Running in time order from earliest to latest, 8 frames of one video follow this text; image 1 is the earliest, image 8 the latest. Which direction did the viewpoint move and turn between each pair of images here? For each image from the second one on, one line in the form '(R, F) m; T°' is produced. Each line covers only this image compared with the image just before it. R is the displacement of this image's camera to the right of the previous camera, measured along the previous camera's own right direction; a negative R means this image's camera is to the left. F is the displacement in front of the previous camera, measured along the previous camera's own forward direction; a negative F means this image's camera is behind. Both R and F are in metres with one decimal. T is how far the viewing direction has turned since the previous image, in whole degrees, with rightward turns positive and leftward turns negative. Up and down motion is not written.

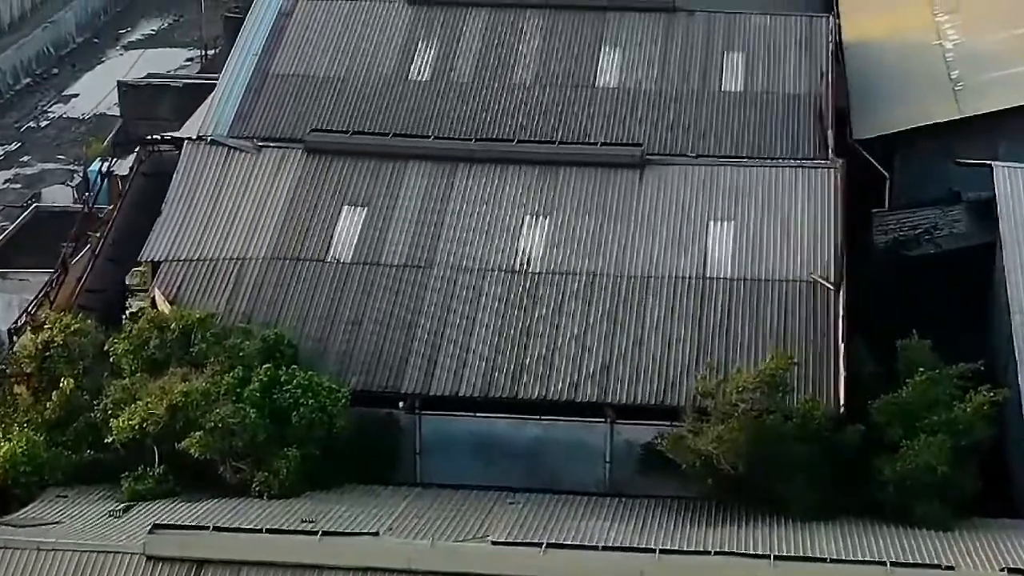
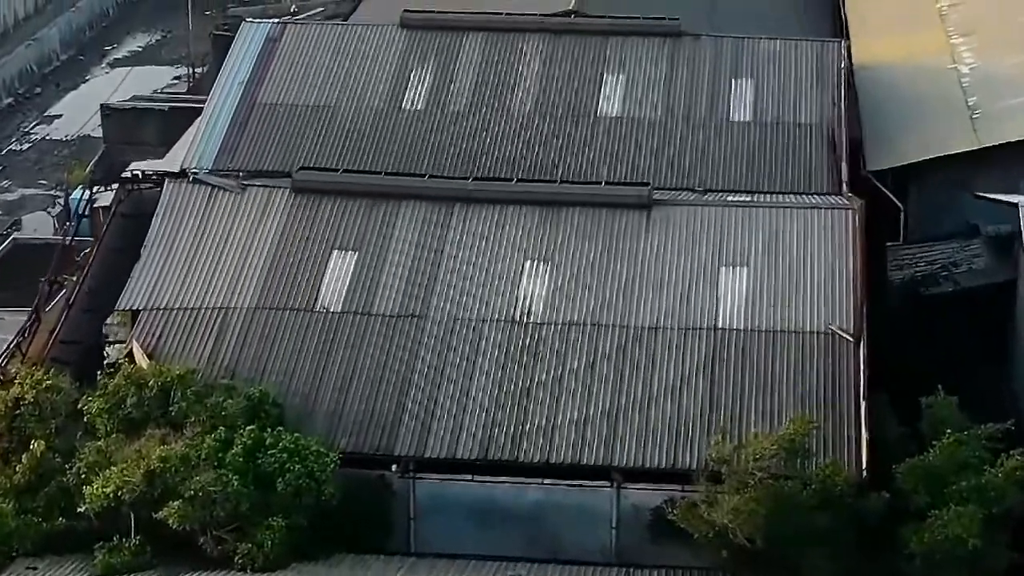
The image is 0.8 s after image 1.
(0.0, +1.2) m; 0°
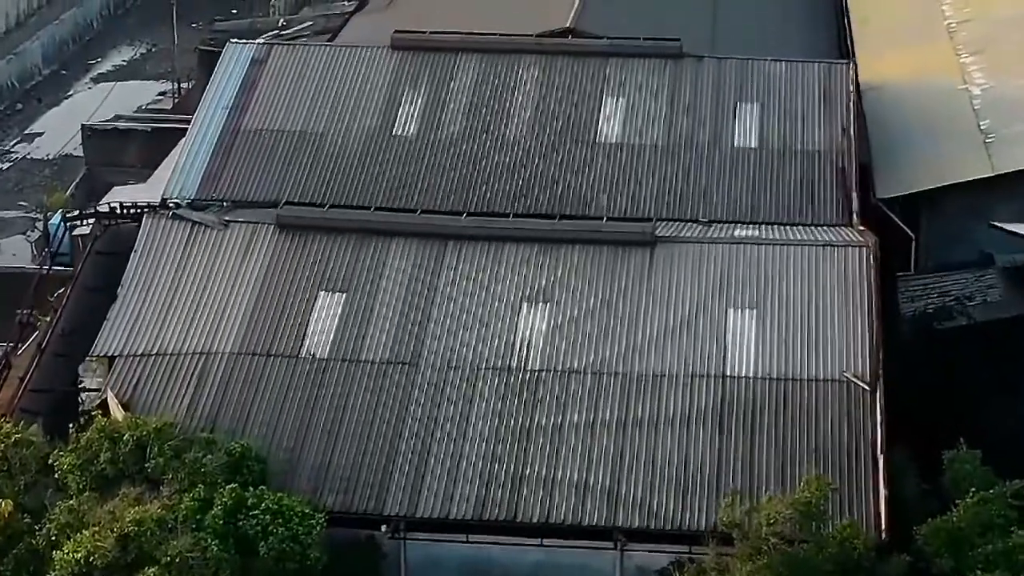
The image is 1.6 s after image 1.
(0.0, +1.0) m; 0°
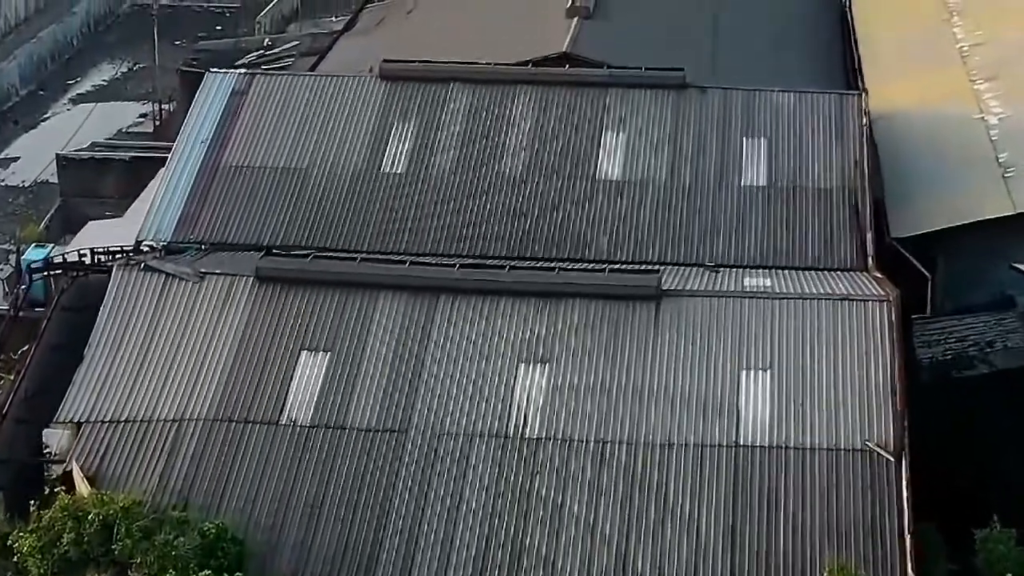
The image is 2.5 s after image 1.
(0.0, +1.3) m; 0°
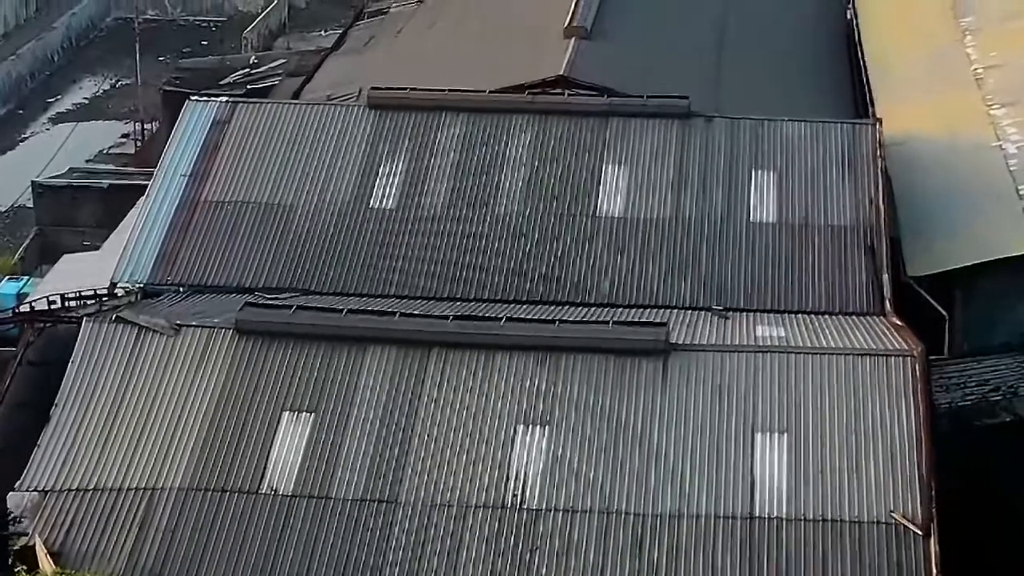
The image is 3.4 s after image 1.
(0.0, +1.2) m; 0°
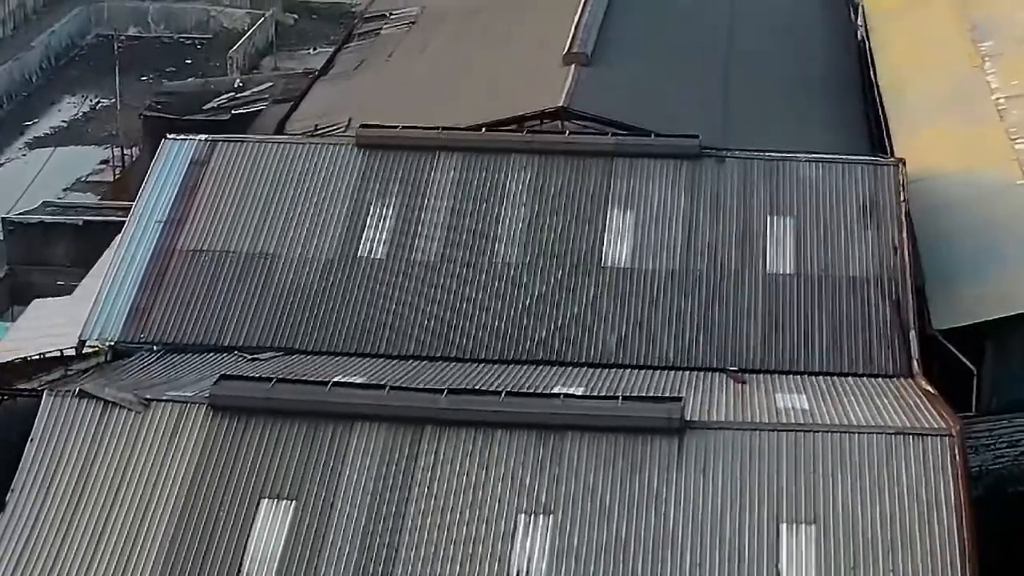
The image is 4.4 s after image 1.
(-0.1, +1.5) m; 0°
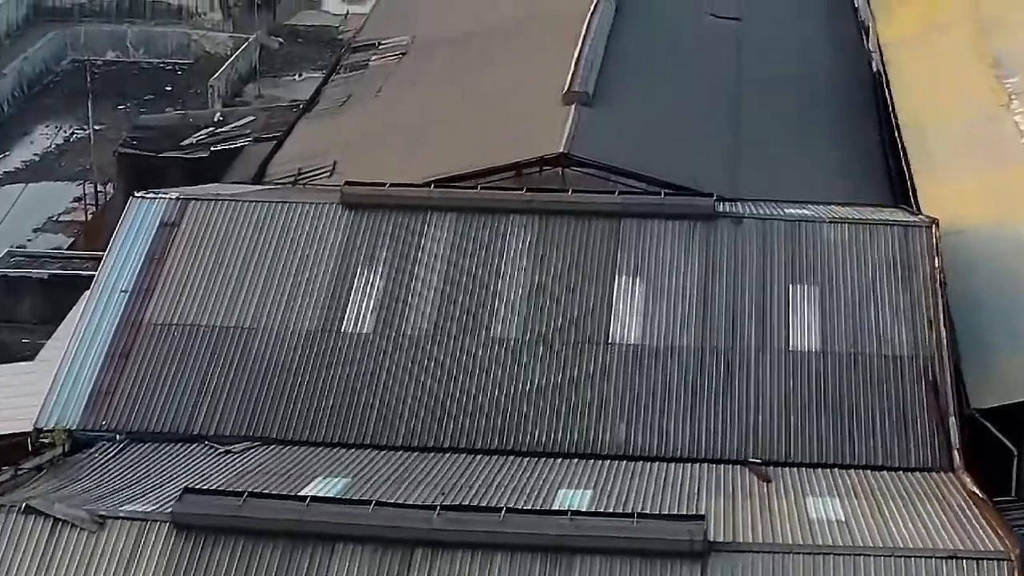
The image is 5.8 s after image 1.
(-0.1, +1.8) m; 0°
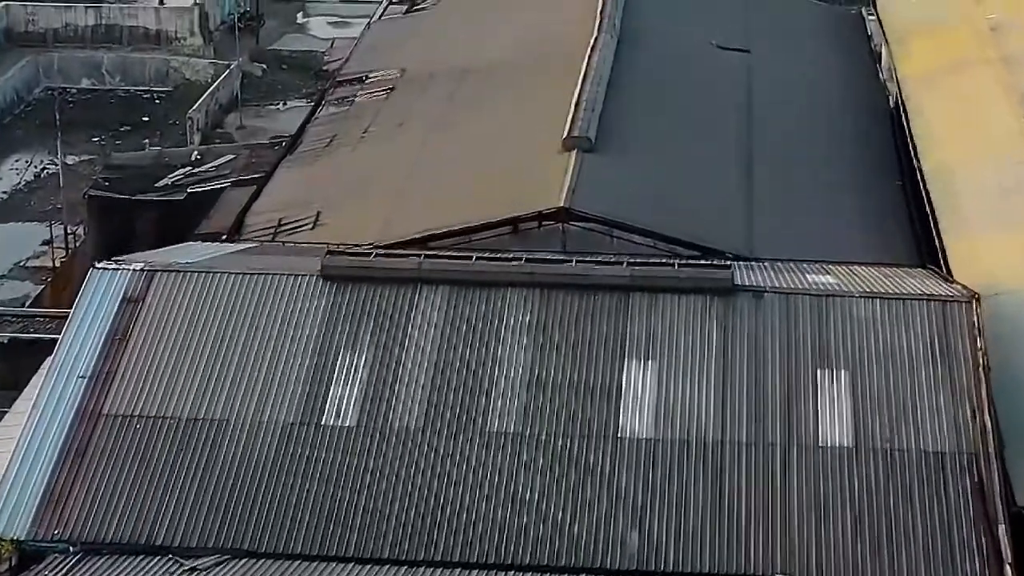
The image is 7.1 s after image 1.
(-0.1, +1.9) m; 0°
